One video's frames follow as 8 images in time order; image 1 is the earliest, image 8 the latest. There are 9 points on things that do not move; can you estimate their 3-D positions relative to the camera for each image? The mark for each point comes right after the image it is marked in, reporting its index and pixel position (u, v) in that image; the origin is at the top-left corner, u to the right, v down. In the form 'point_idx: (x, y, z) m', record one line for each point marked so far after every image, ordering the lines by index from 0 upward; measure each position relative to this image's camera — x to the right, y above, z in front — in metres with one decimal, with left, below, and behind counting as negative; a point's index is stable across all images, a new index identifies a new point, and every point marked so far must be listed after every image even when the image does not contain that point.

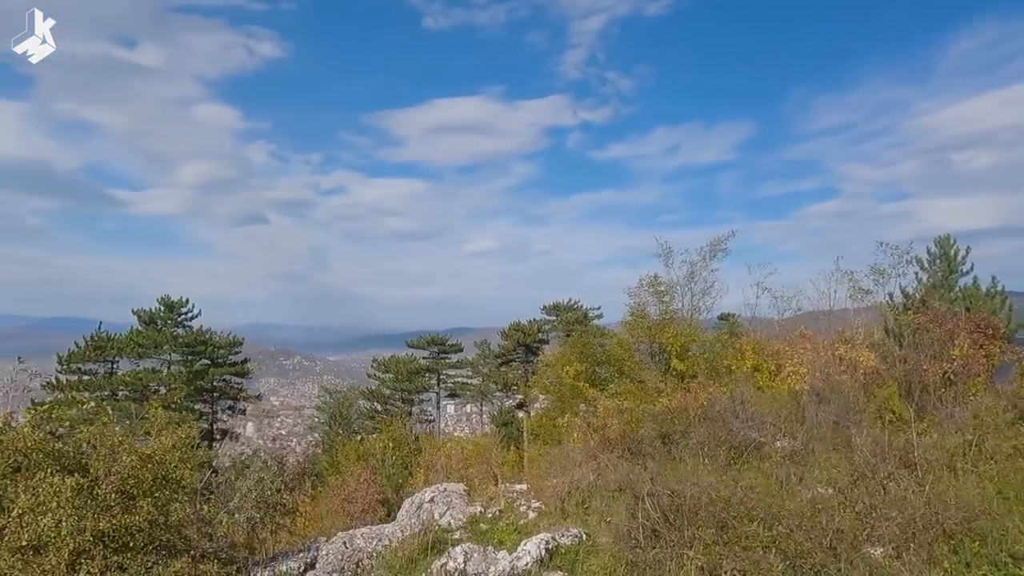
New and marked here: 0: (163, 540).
0: (-3.8, -2.8, +6.5) m
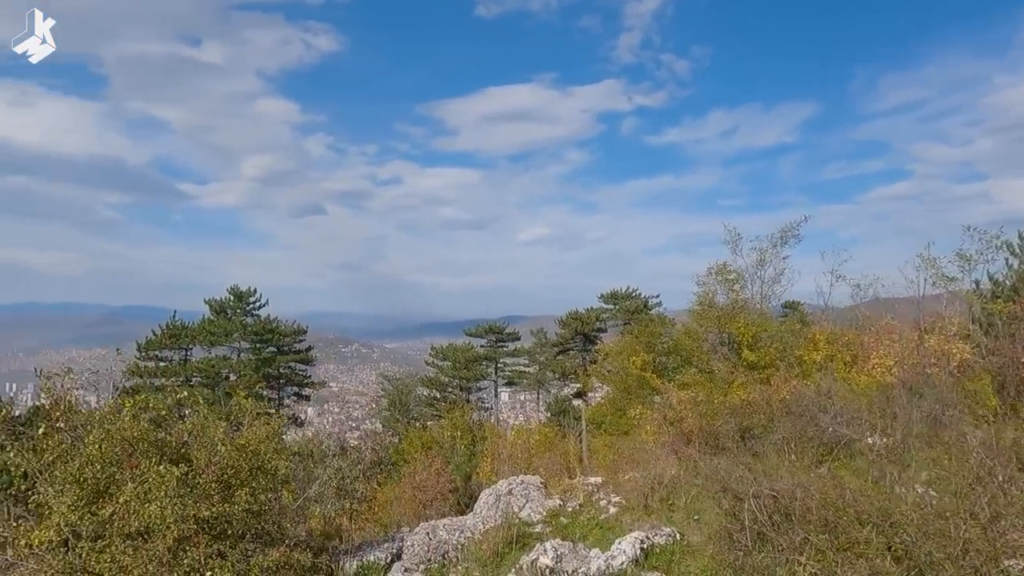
0: (-2.8, -2.6, +6.5) m
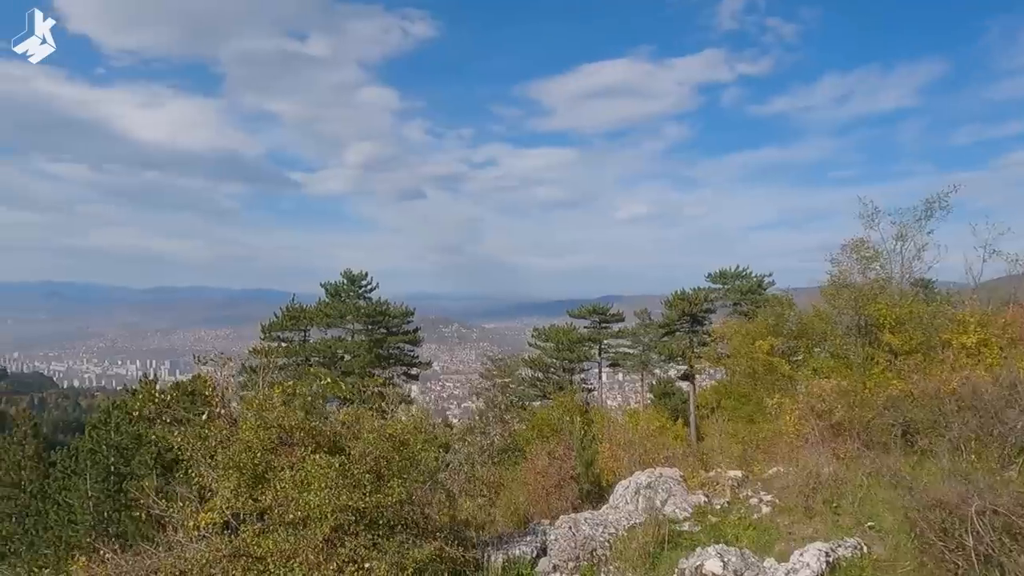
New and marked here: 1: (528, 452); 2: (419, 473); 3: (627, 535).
0: (-1.1, -2.4, +6.3) m
1: (+0.3, -3.9, +14.5) m
2: (-1.0, -2.0, +6.5) m
3: (+1.5, -3.2, +7.8) m
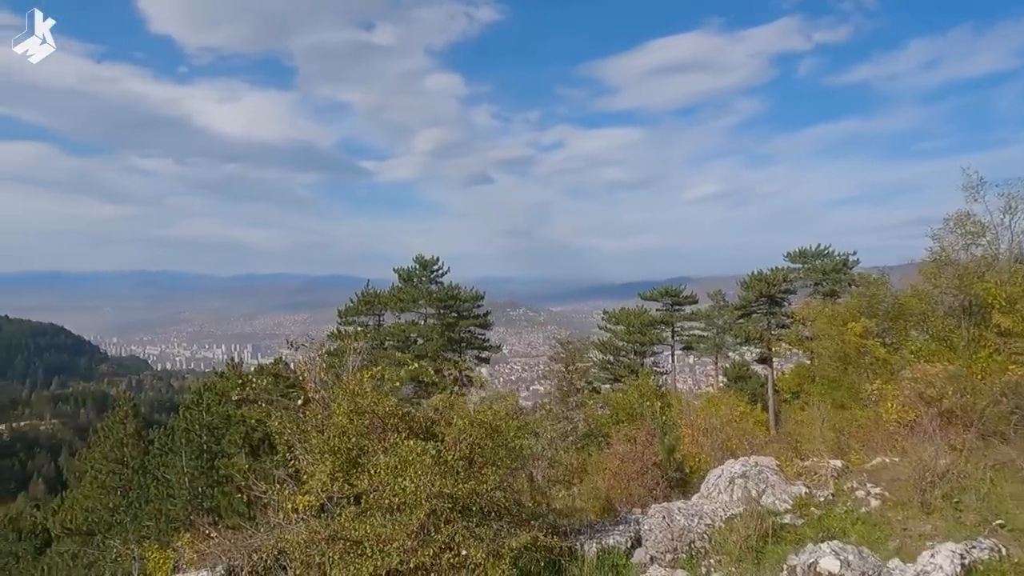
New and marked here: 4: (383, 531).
0: (-0.1, -2.2, +6.1) m
1: (+2.2, -3.5, +14.1) m
2: (0.0, -1.8, +6.3) m
3: (+2.6, -2.9, +7.4) m
4: (-1.2, -2.3, +5.5) m
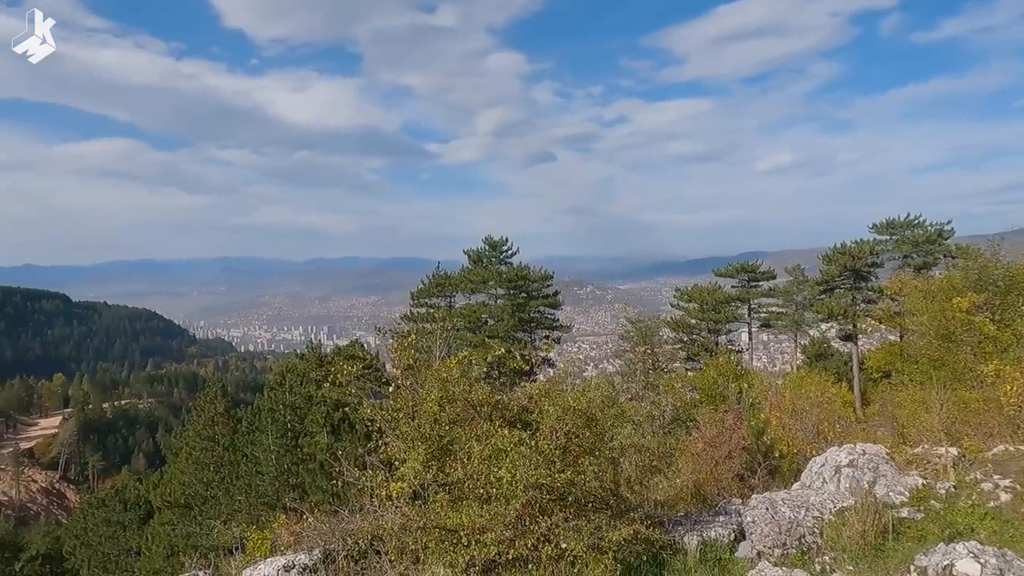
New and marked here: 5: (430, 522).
0: (+0.9, -2.0, +5.8) m
1: (+4.0, -3.0, +13.6) m
2: (+1.0, -1.6, +6.0) m
3: (+3.7, -2.7, +6.8) m
4: (-0.3, -2.1, +5.4) m
5: (-0.8, -2.2, +5.6) m
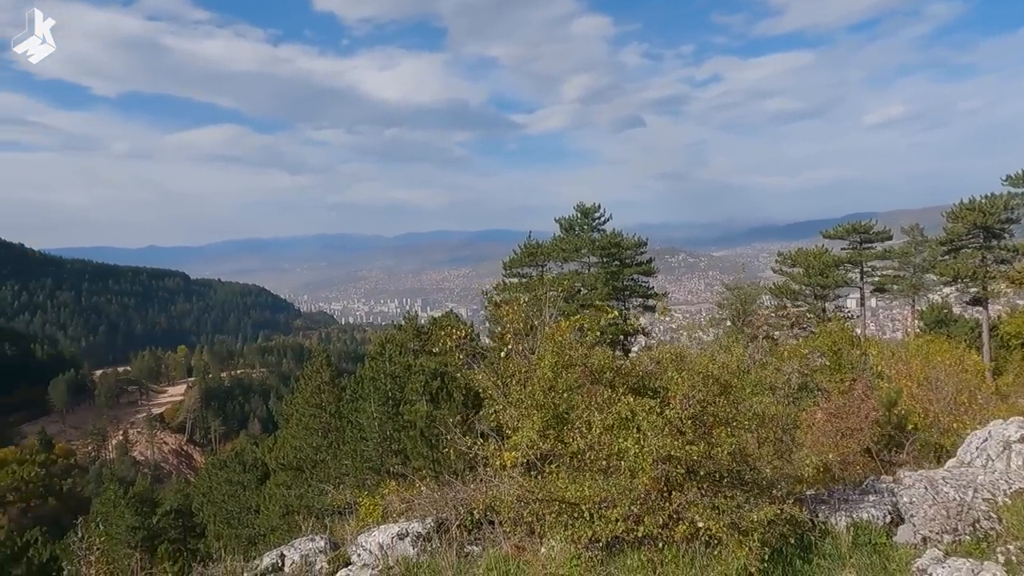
0: (+2.0, -1.6, +5.2) m
1: (+6.2, -2.1, +12.6) m
2: (+2.1, -1.2, +5.4) m
3: (+4.9, -2.1, +5.9) m
4: (+0.8, -1.7, +5.0) m
5: (+0.3, -1.8, +5.3) m
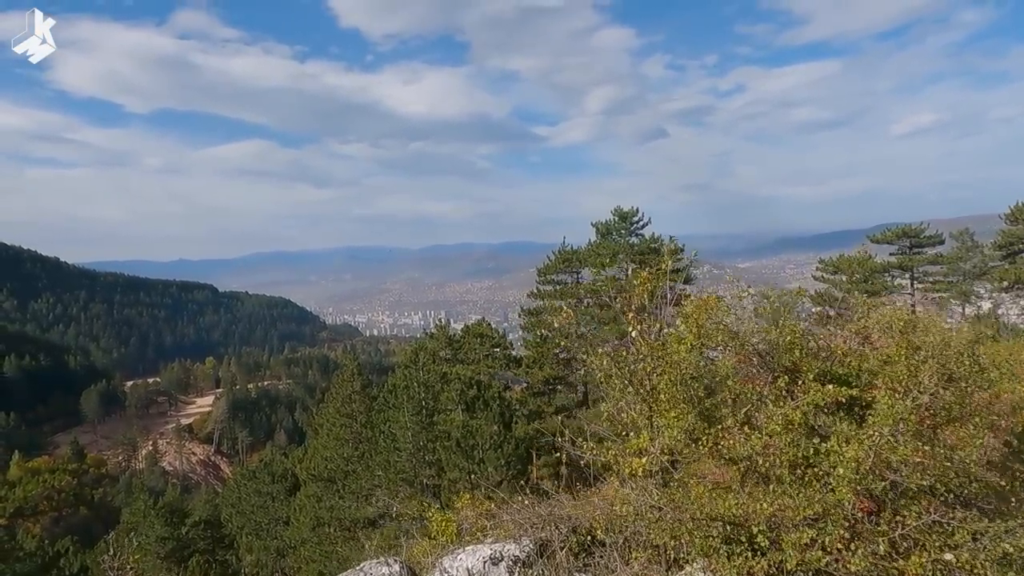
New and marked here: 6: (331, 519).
0: (+2.6, -1.5, +4.6) m
1: (+7.1, -2.2, +11.7) m
2: (+2.8, -1.1, +4.8) m
3: (+5.6, -2.0, +5.1) m
4: (+1.4, -1.6, +4.4) m
5: (+1.0, -1.7, +4.7) m
6: (-6.0, -7.7, +19.9) m
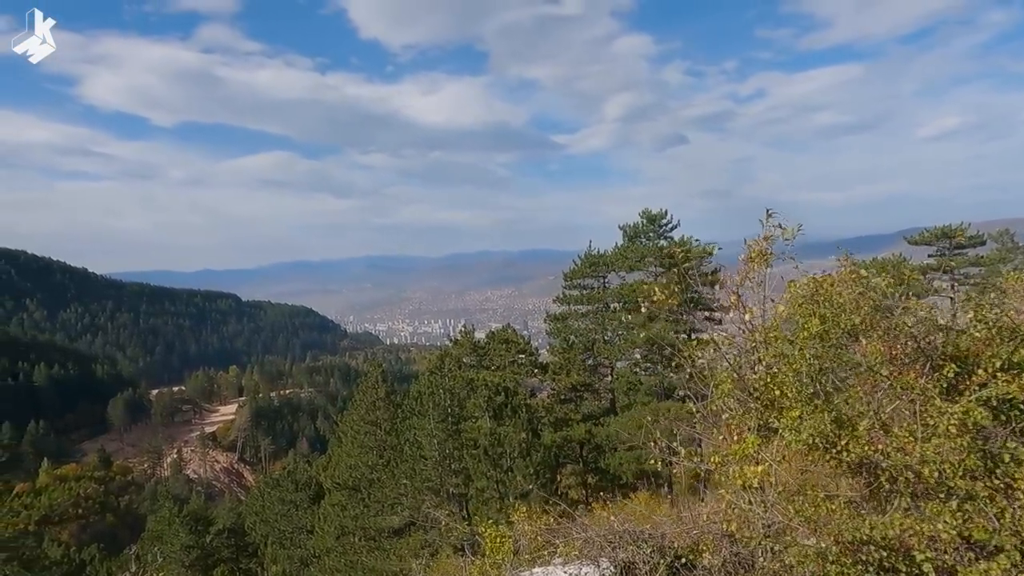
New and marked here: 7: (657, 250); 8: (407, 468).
0: (+3.0, -1.4, +4.1) m
1: (+7.7, -2.2, +11.1) m
2: (+3.2, -1.0, +4.3) m
3: (+6.0, -1.9, +4.5) m
4: (+1.8, -1.5, +3.9) m
5: (+1.4, -1.6, +4.2) m
6: (-5.1, -7.9, +19.6) m
7: (+5.1, +1.4, +21.1) m
8: (-3.2, -5.6, +18.7) m
